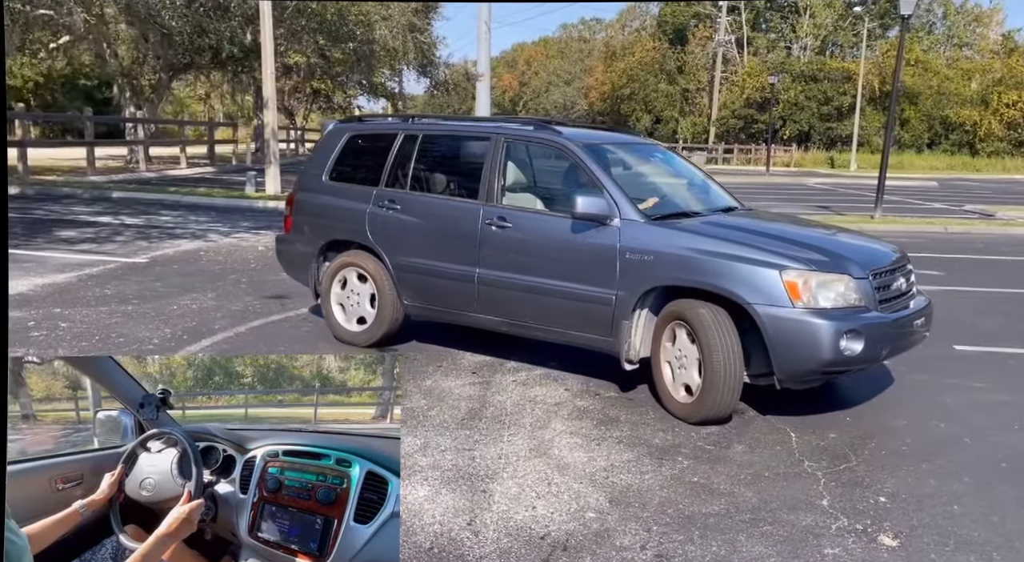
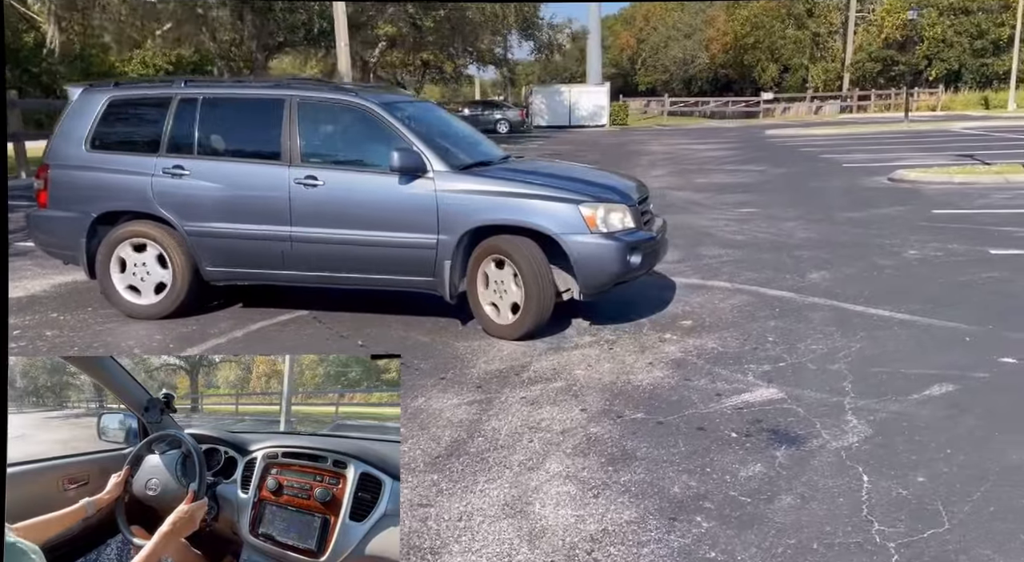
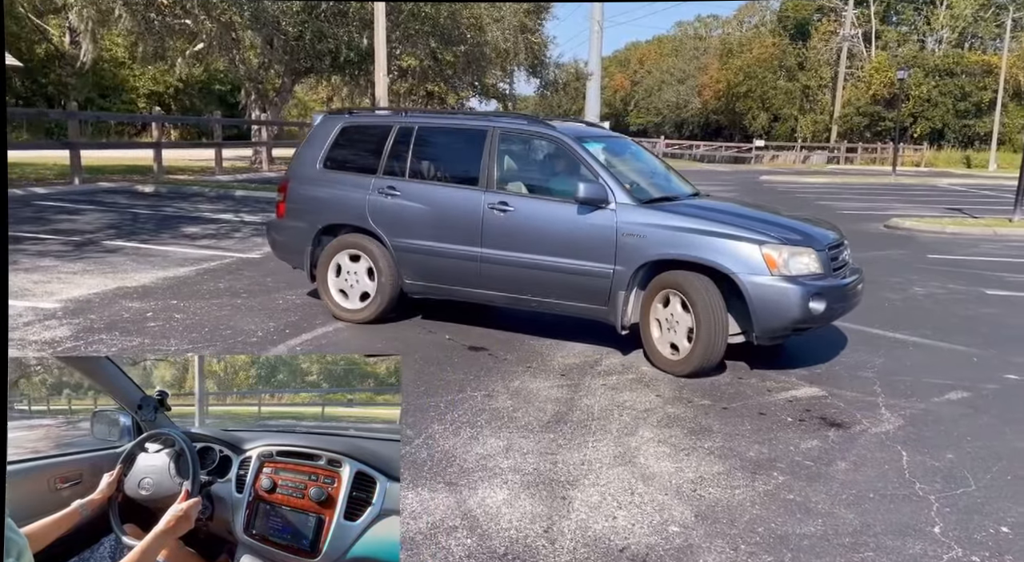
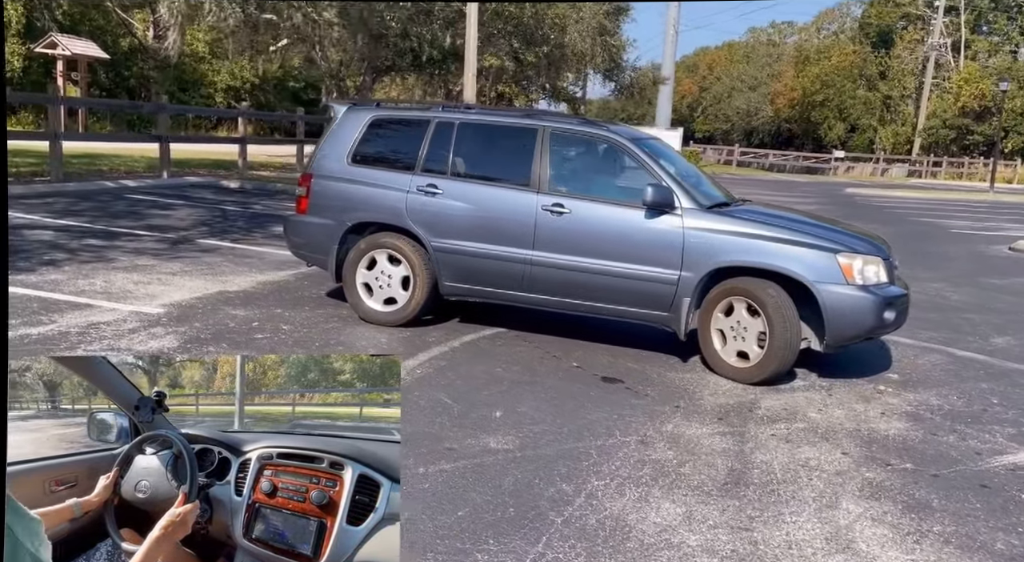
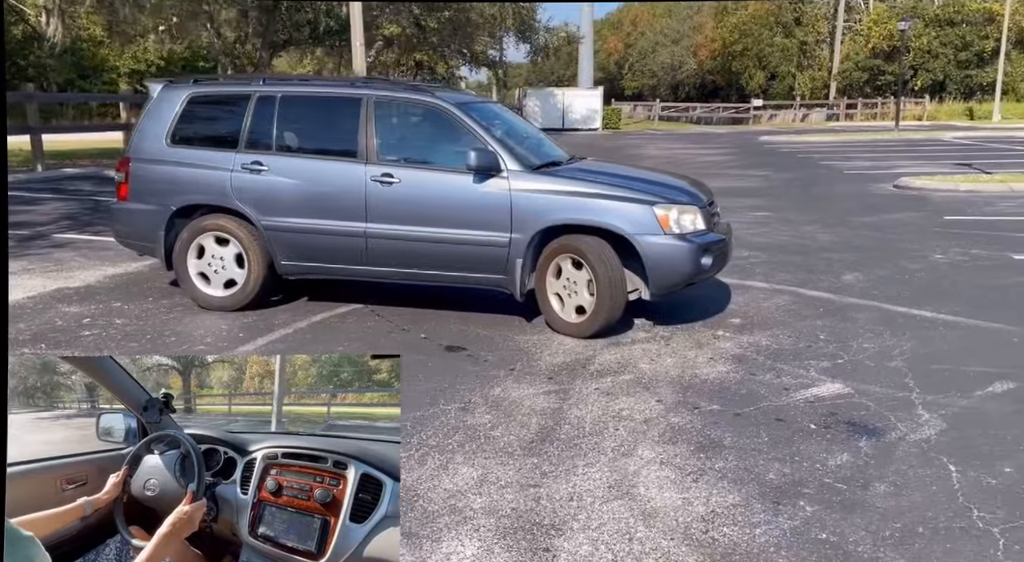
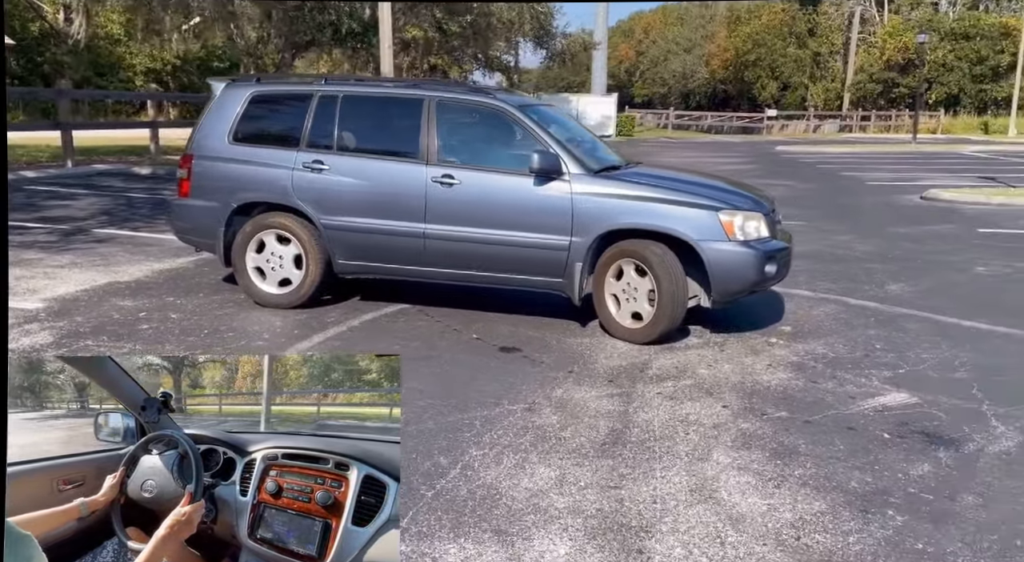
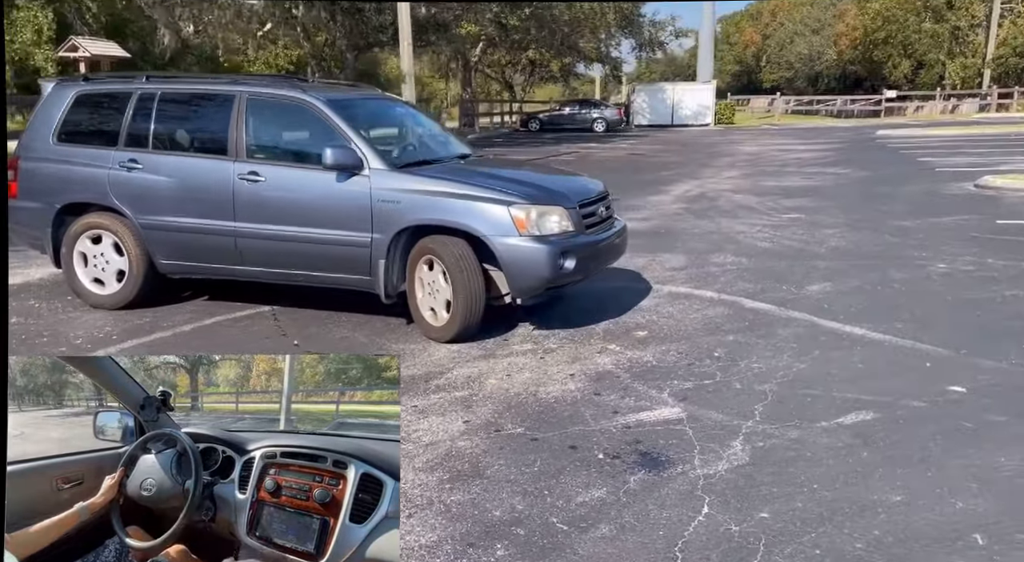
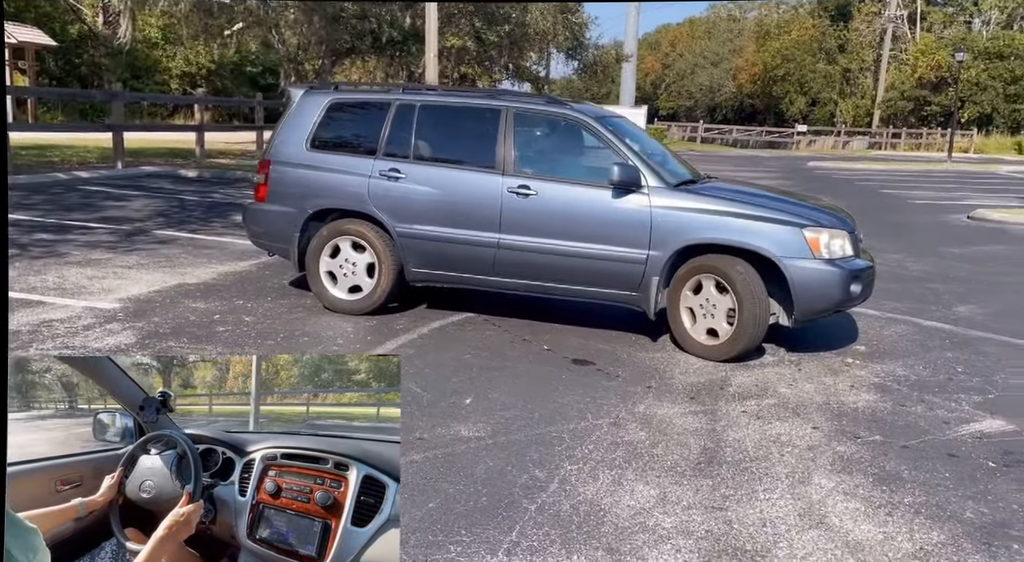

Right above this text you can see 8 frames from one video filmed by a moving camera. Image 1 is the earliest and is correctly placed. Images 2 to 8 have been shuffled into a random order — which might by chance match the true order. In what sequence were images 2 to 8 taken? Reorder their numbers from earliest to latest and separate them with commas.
3, 4, 8, 6, 5, 2, 7
